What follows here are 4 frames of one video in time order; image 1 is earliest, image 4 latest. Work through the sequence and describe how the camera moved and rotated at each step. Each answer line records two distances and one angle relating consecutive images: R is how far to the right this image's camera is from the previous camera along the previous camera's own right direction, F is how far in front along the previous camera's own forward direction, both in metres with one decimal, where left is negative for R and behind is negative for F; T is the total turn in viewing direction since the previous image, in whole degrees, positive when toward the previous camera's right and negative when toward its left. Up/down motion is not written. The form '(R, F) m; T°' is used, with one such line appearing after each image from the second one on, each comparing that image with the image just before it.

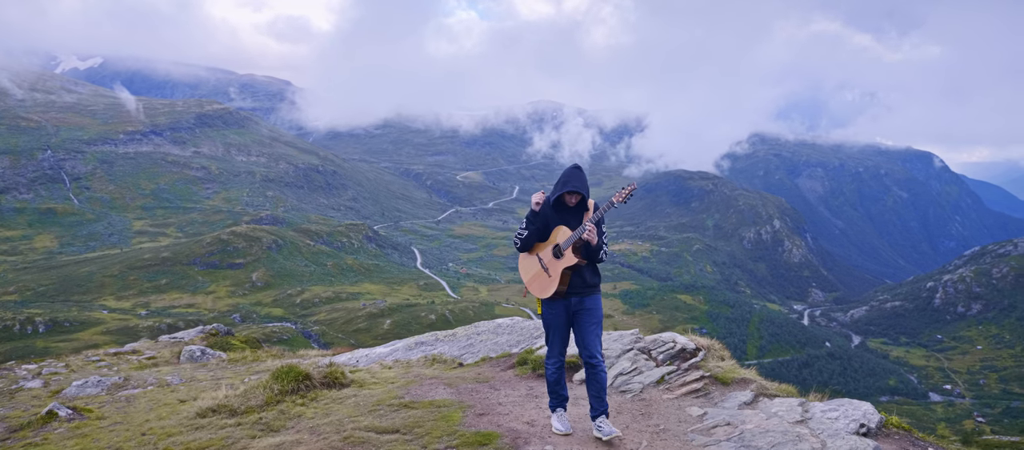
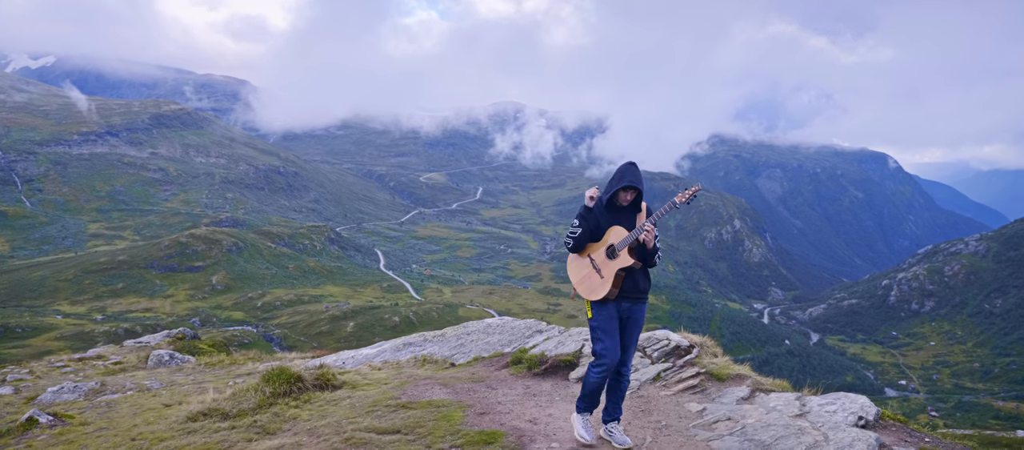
(-0.6, -0.1) m; +3°
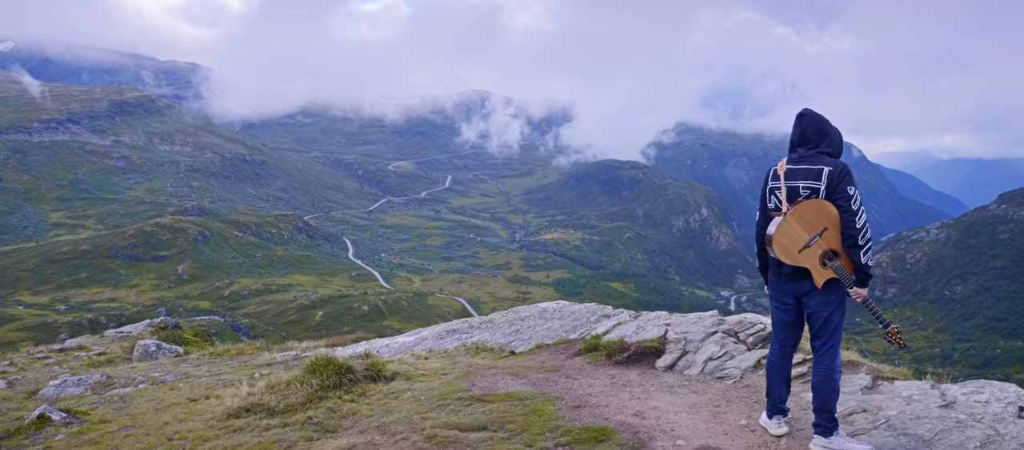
(-2.6, +1.6) m; +3°
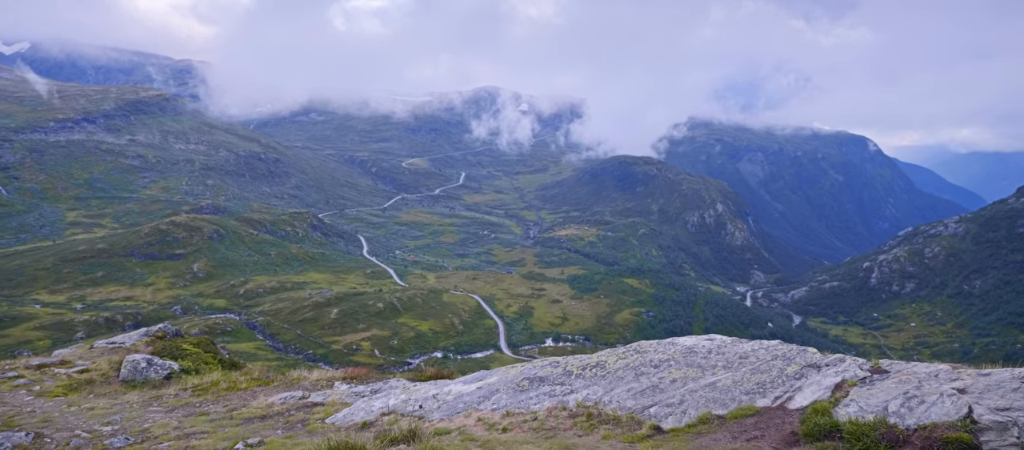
(-2.1, +4.9) m; -1°
